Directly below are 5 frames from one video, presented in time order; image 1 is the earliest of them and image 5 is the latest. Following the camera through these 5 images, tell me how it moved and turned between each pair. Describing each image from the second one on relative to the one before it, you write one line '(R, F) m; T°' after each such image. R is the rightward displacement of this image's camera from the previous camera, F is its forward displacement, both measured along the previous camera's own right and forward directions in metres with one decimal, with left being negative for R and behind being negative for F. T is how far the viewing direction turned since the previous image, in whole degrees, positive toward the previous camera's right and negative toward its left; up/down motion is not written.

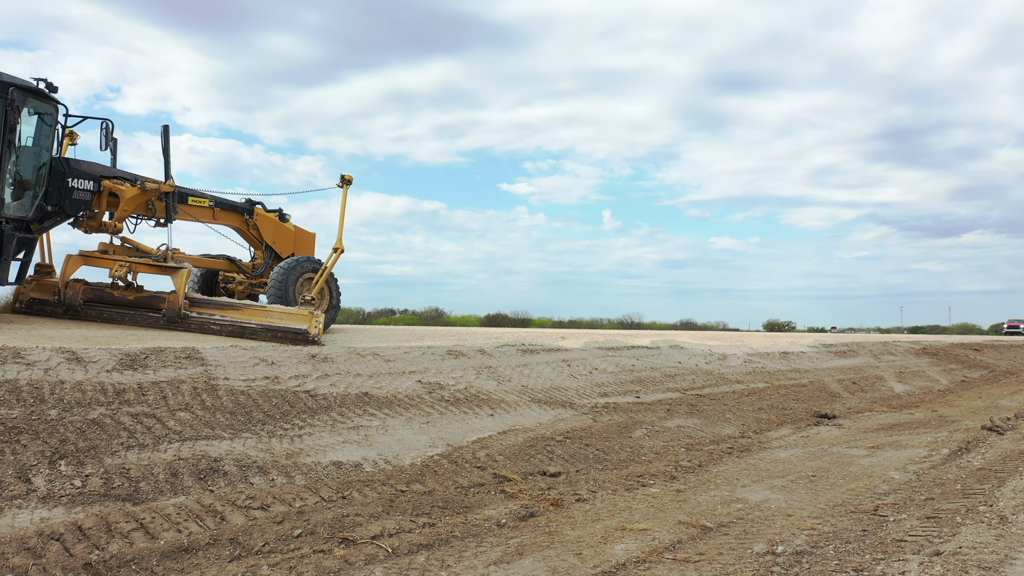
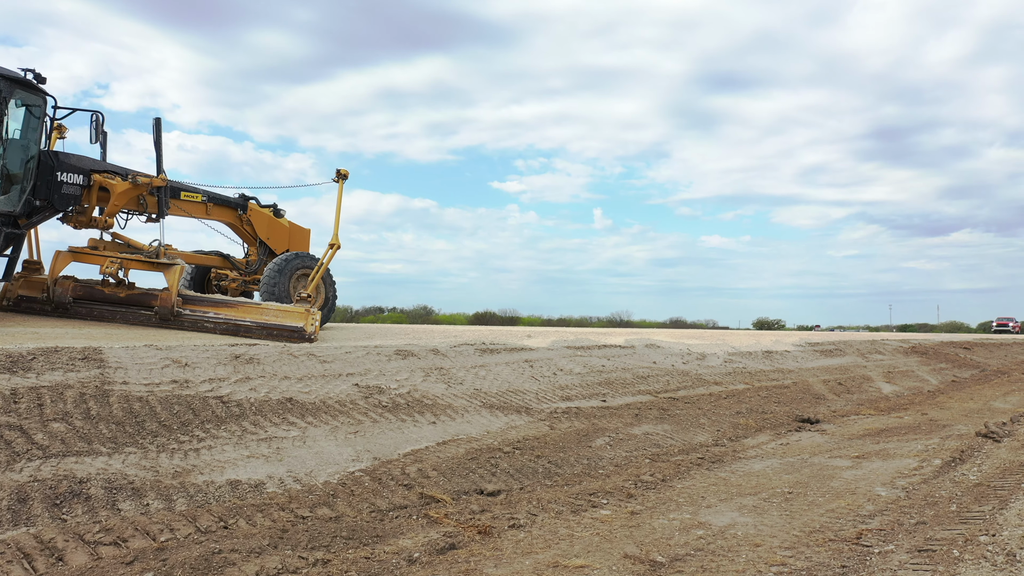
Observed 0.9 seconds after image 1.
(+0.3, +0.7) m; +1°
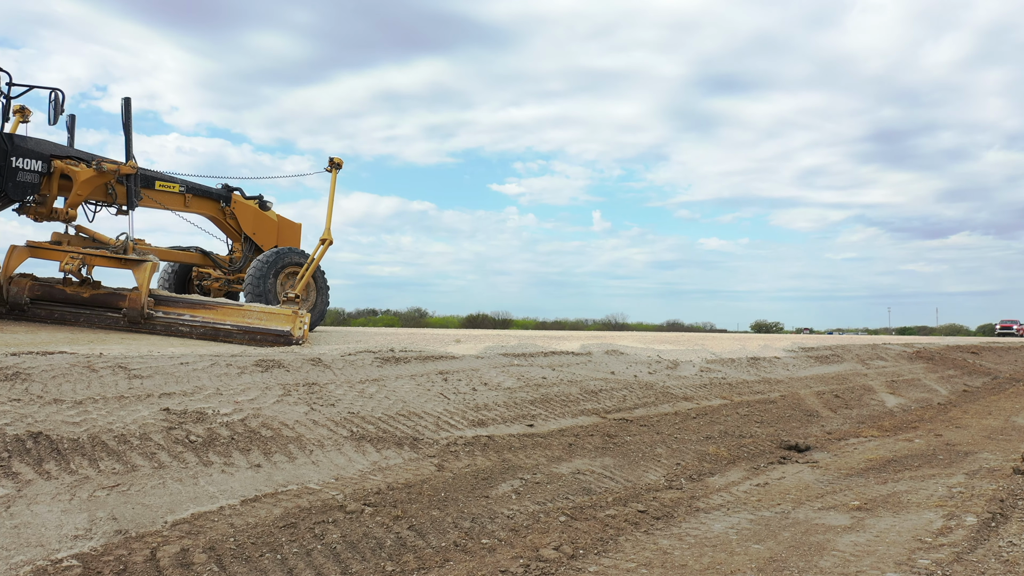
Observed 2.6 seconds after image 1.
(+0.7, +1.7) m; 0°
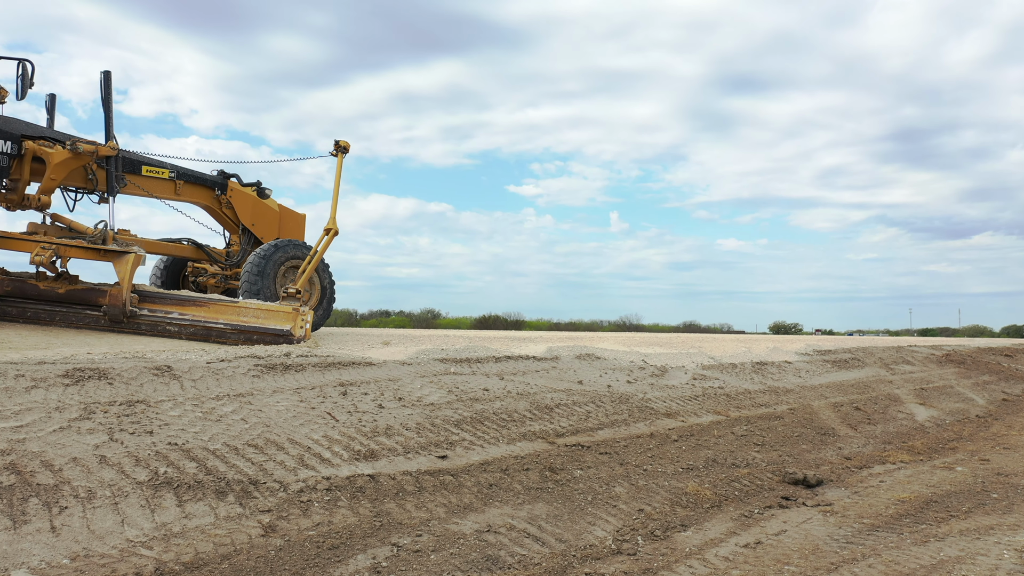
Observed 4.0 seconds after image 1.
(+0.6, +1.5) m; -1°
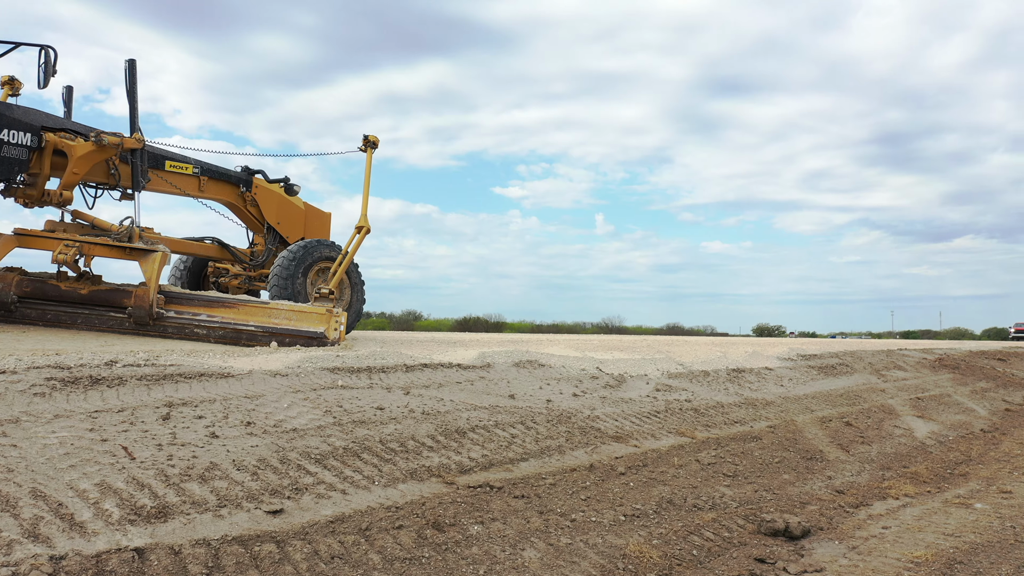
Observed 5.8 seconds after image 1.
(+0.5, +1.3) m; +1°
